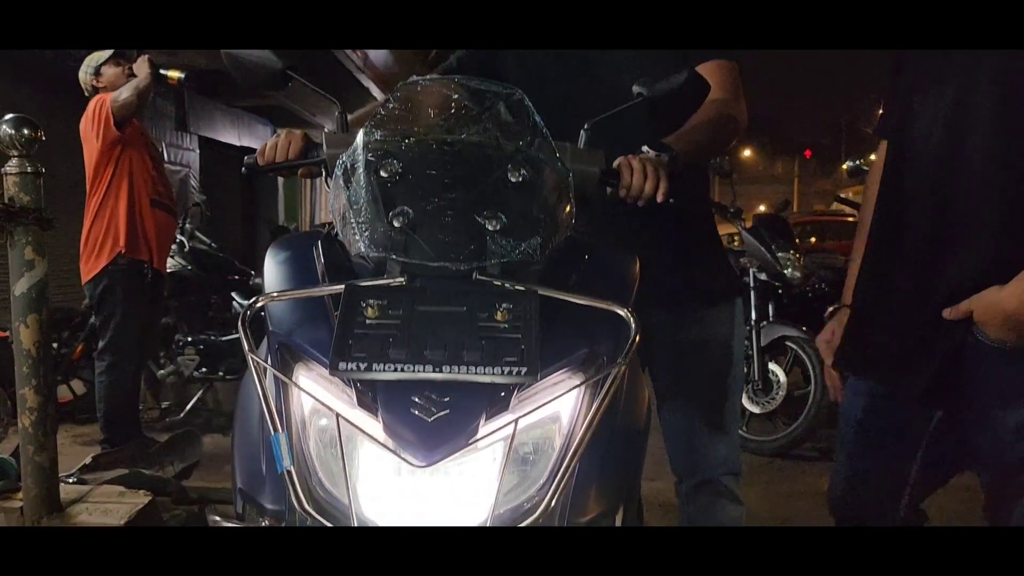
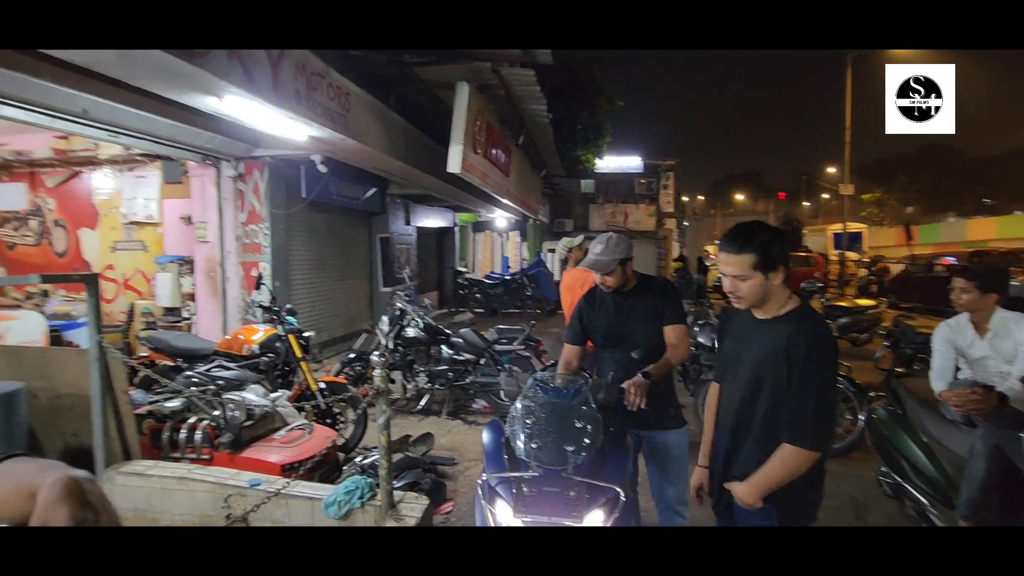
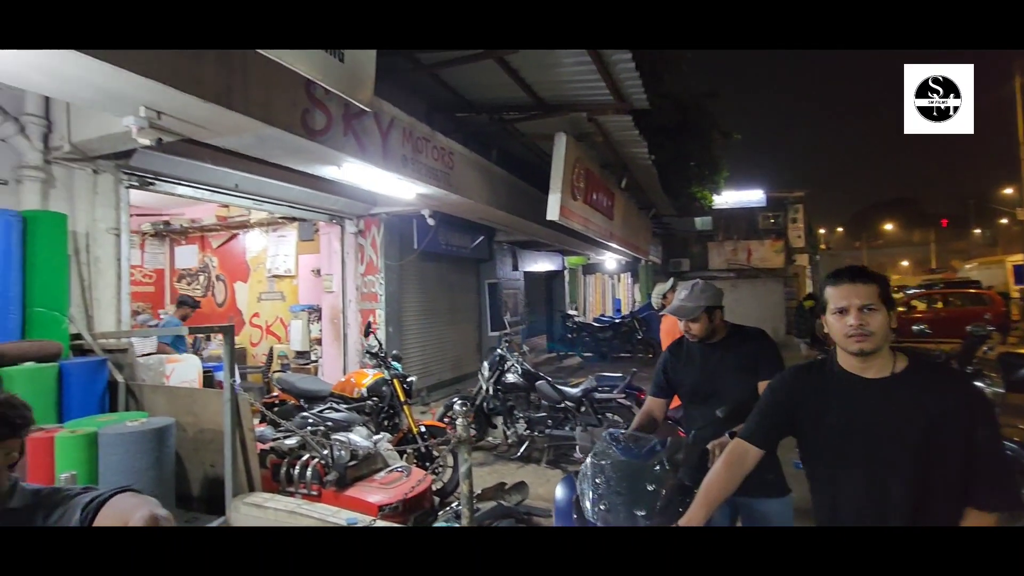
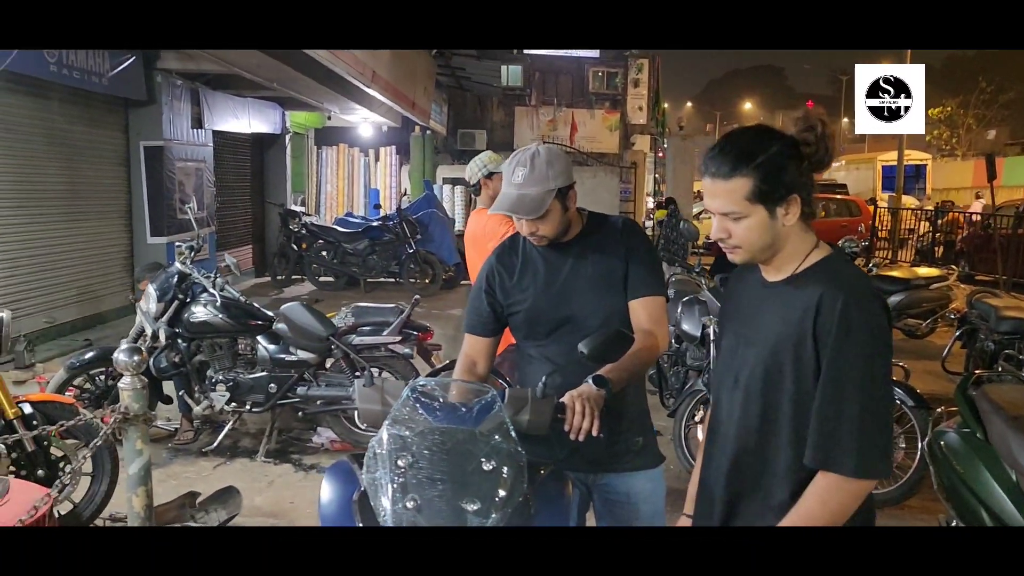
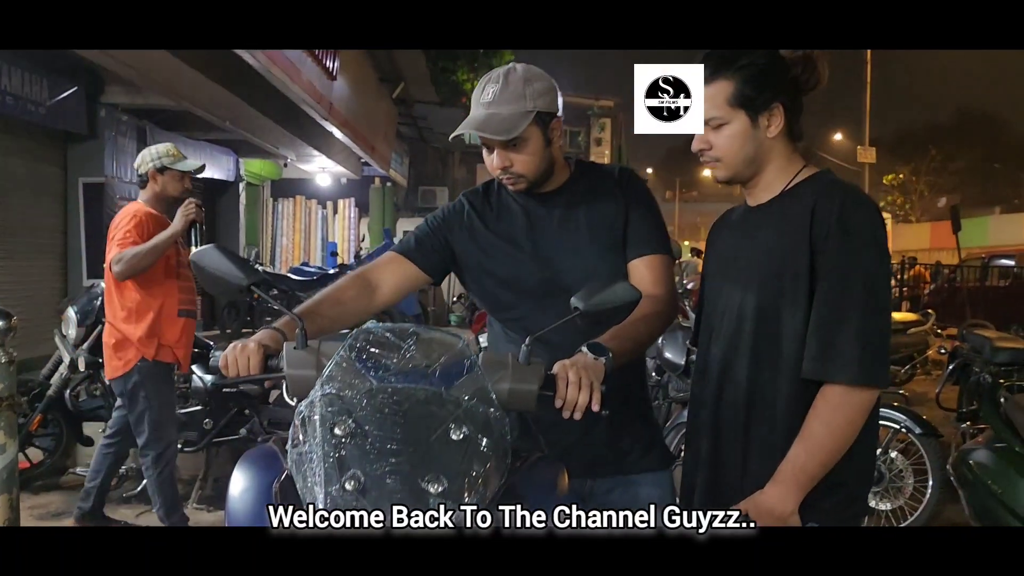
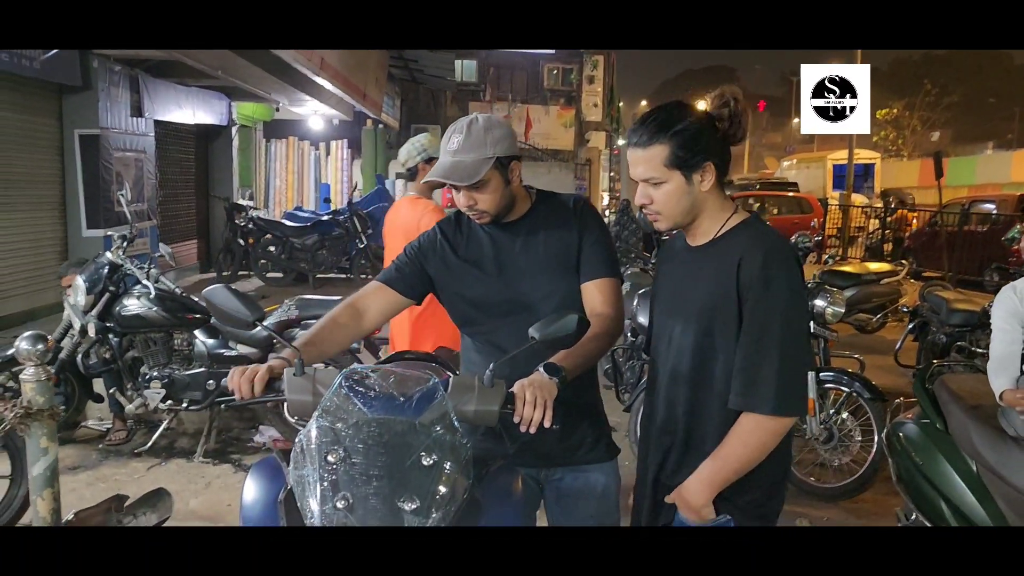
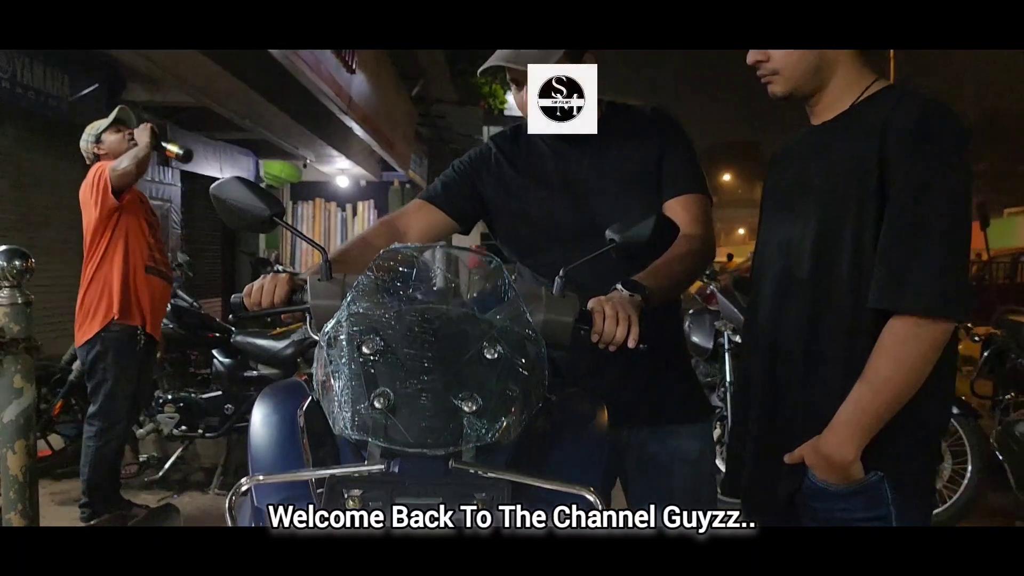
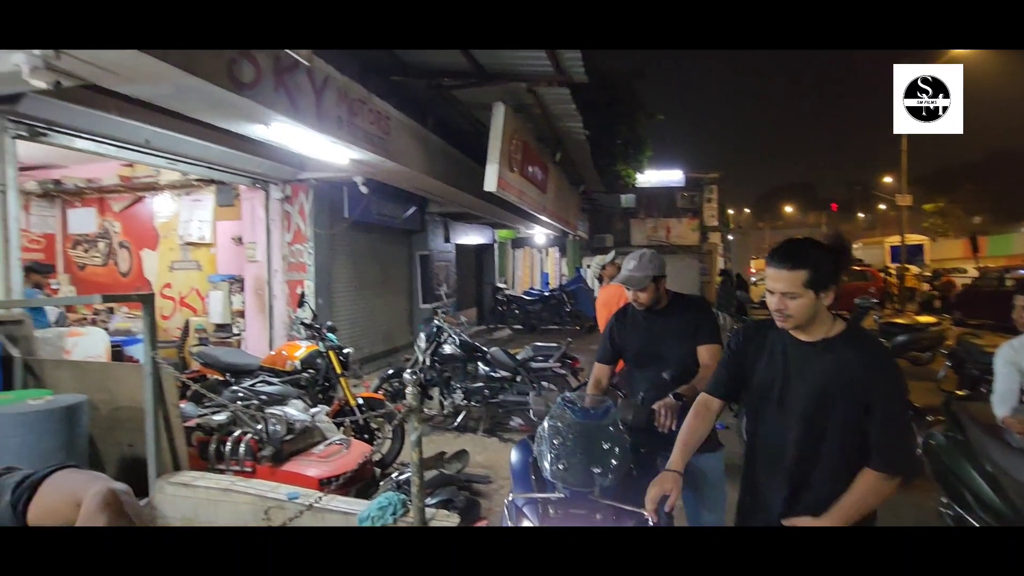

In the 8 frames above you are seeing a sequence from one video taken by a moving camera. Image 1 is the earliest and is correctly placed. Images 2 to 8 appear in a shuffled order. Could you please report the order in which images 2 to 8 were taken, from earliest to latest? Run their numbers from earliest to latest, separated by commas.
7, 5, 6, 4, 2, 8, 3
